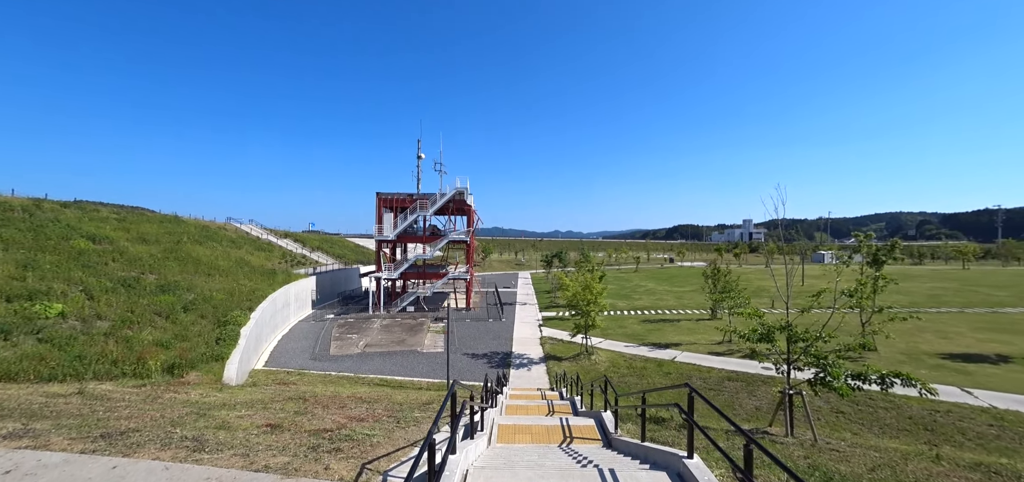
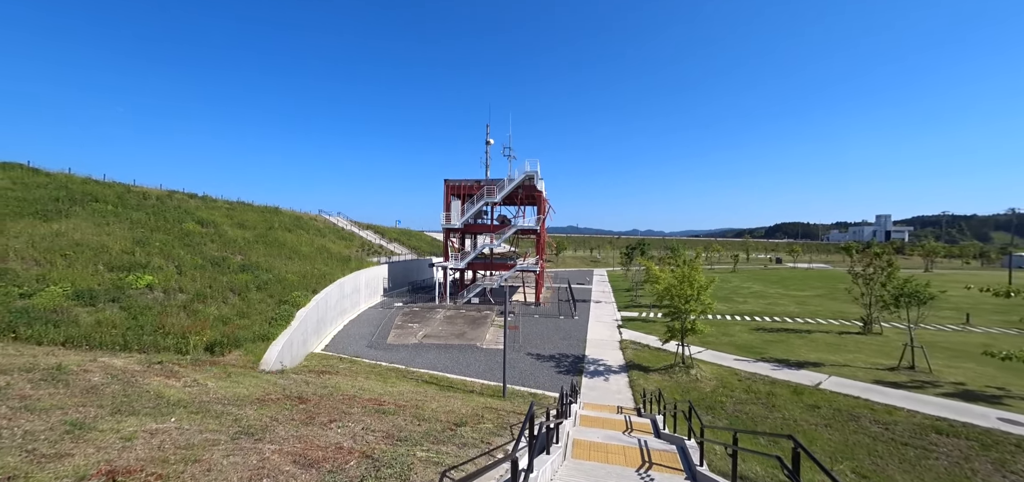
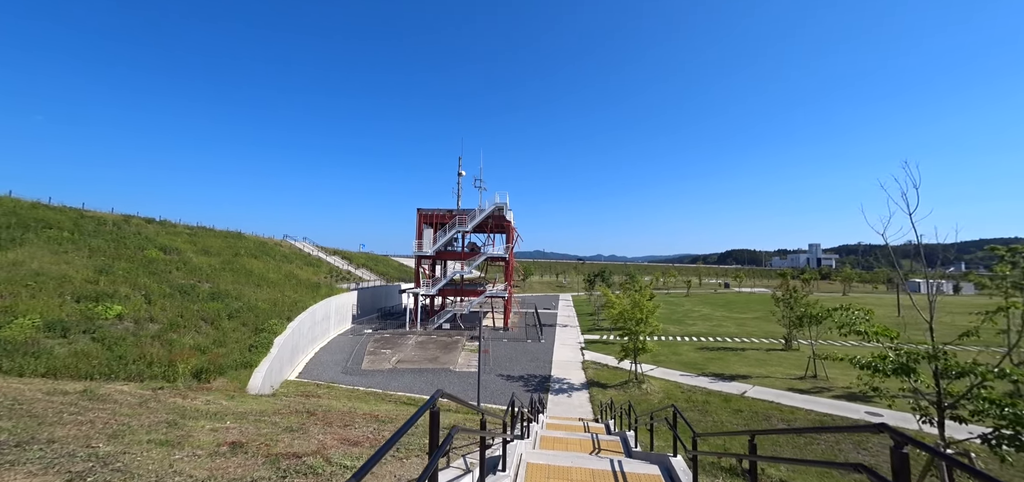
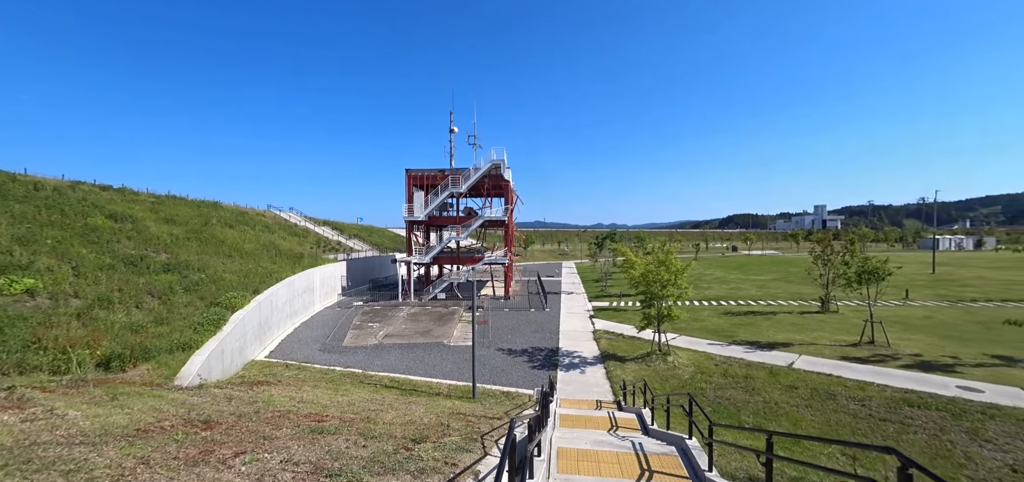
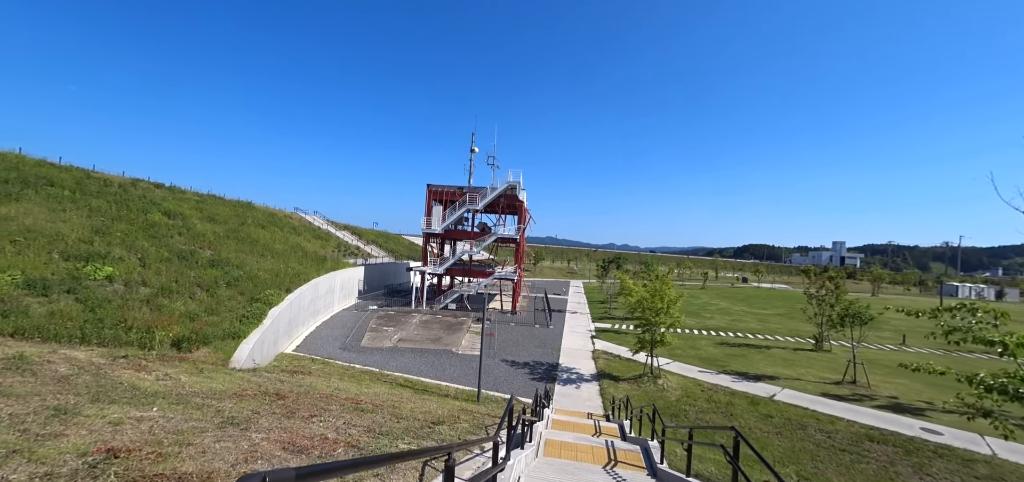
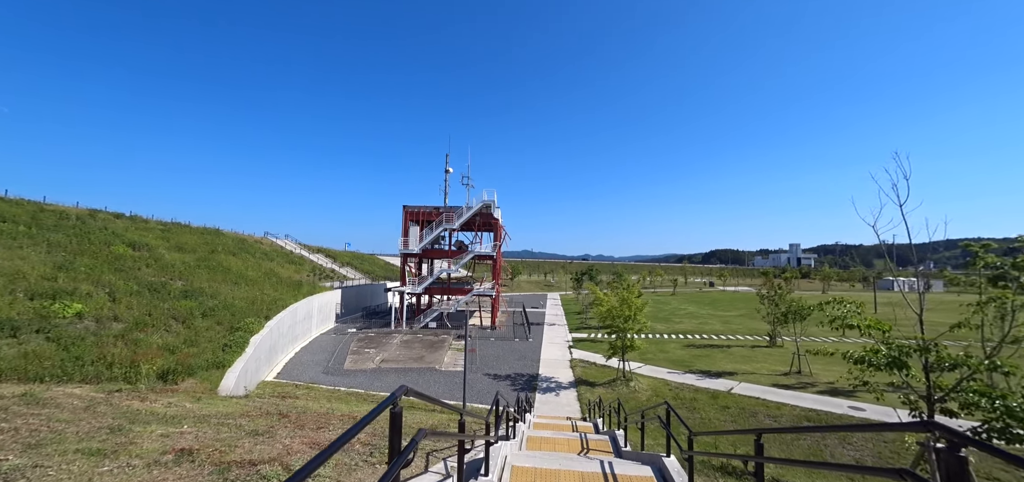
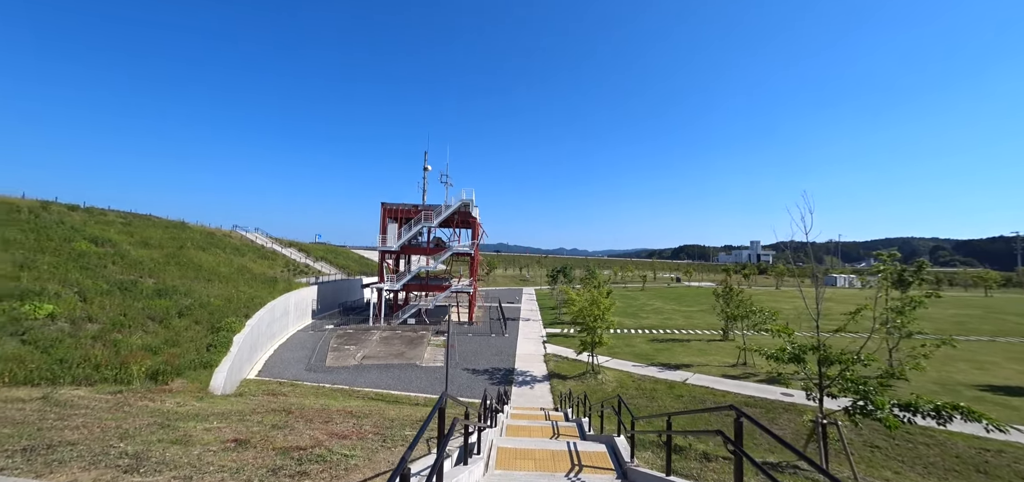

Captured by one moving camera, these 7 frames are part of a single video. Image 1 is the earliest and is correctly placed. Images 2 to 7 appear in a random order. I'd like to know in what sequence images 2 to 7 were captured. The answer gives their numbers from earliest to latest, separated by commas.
7, 3, 6, 5, 2, 4
